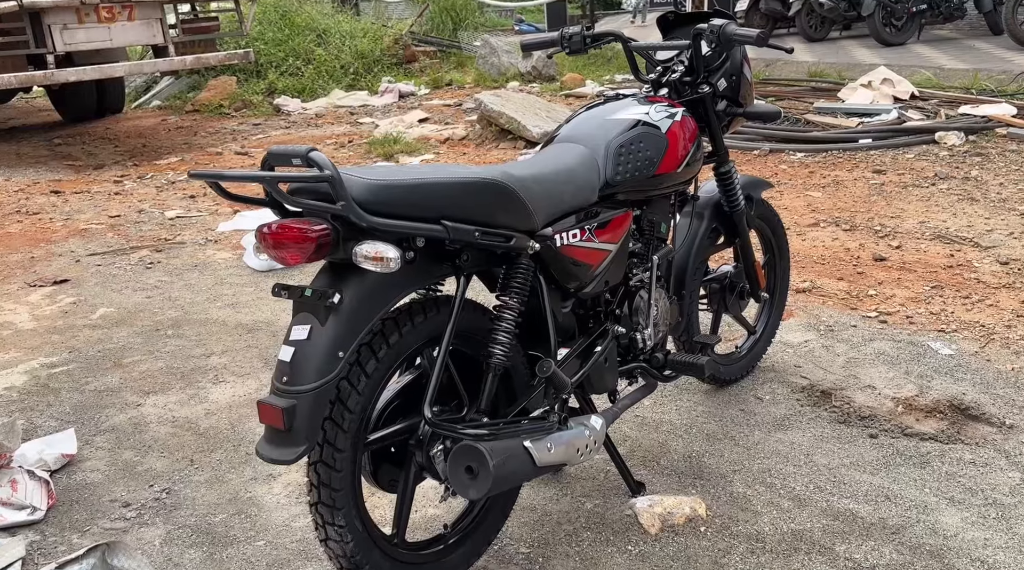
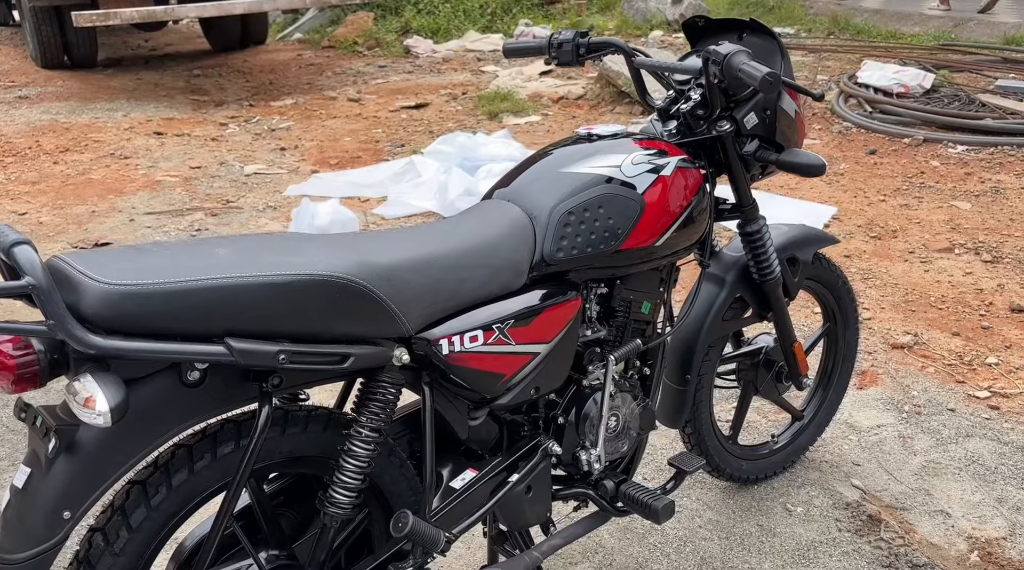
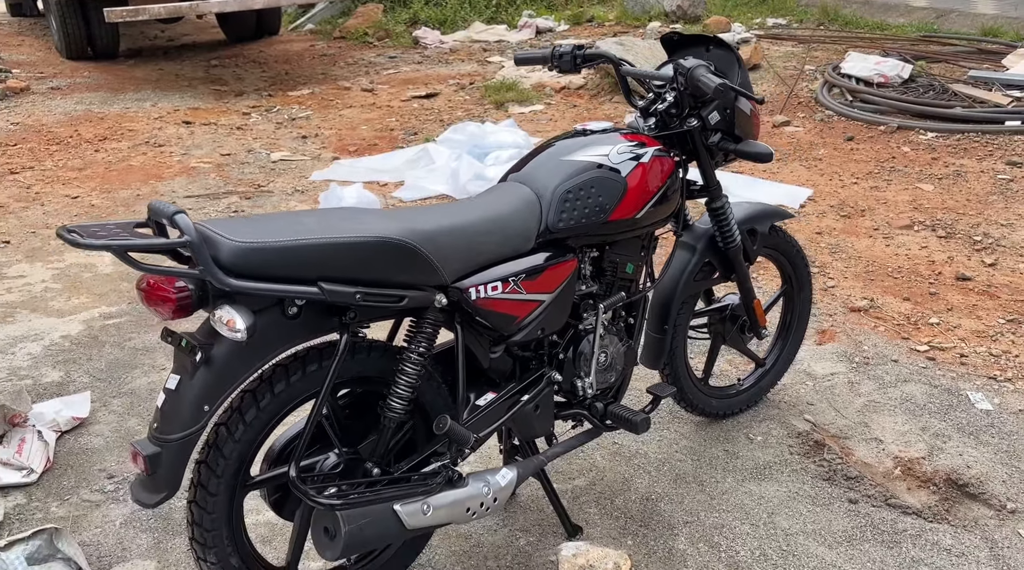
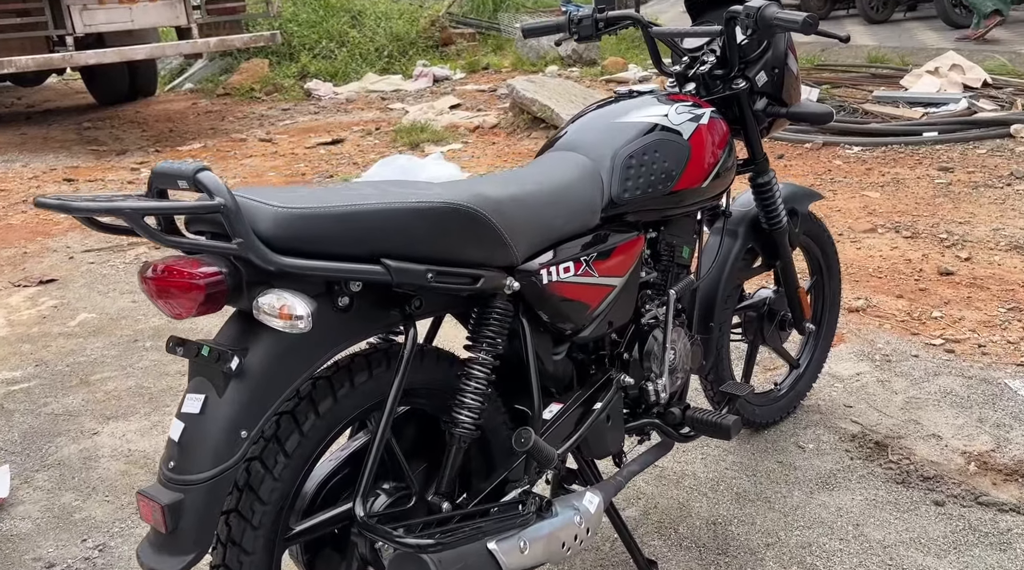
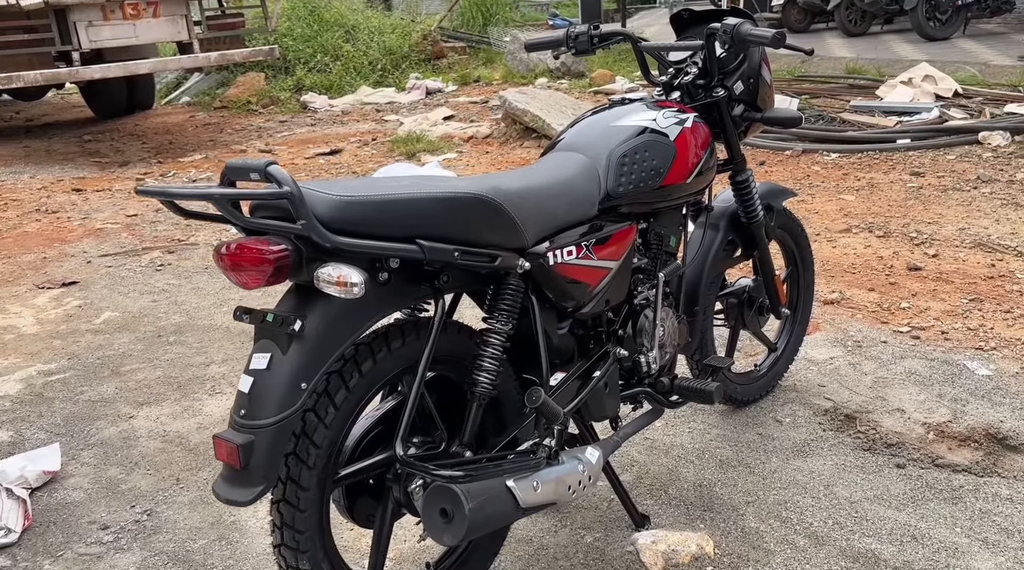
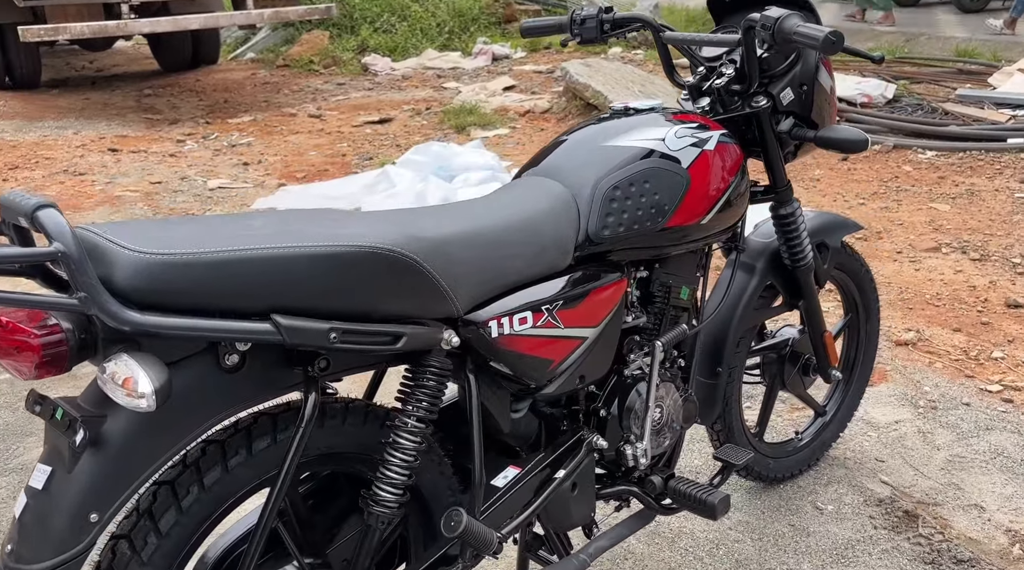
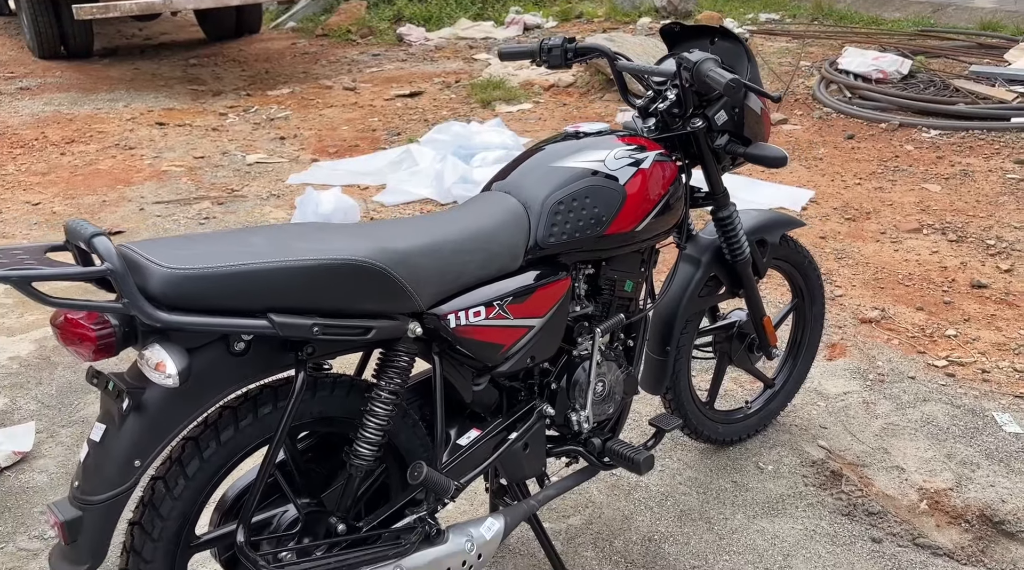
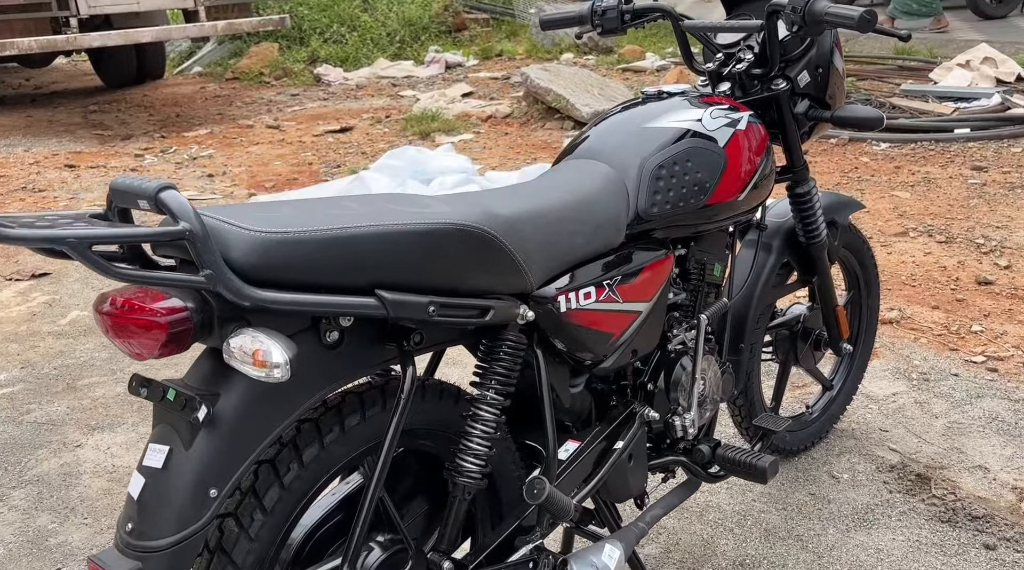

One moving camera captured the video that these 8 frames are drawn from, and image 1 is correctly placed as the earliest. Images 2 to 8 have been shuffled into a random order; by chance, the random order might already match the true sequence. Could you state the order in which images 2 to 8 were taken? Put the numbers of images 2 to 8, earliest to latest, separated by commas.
5, 4, 8, 6, 2, 7, 3
